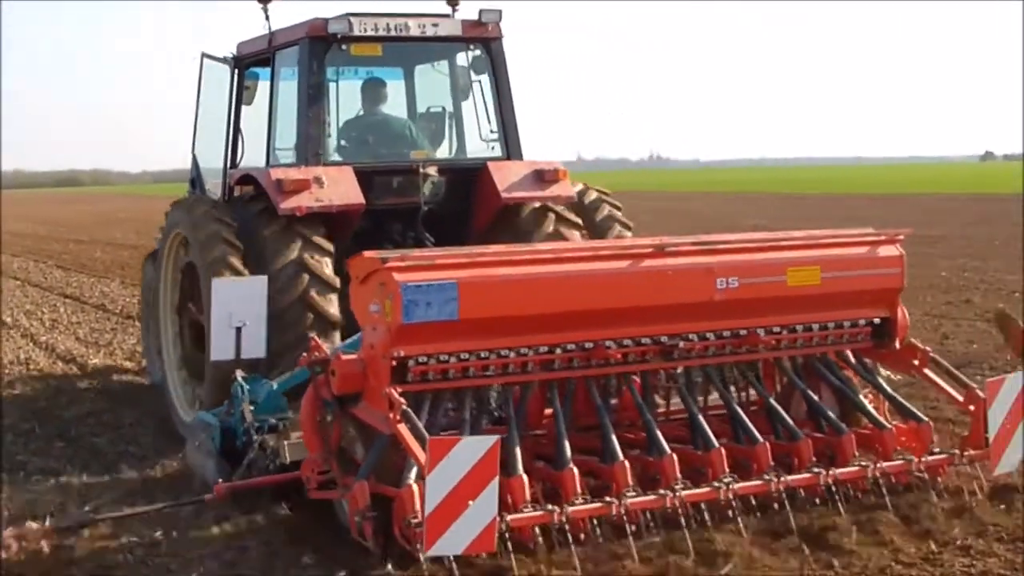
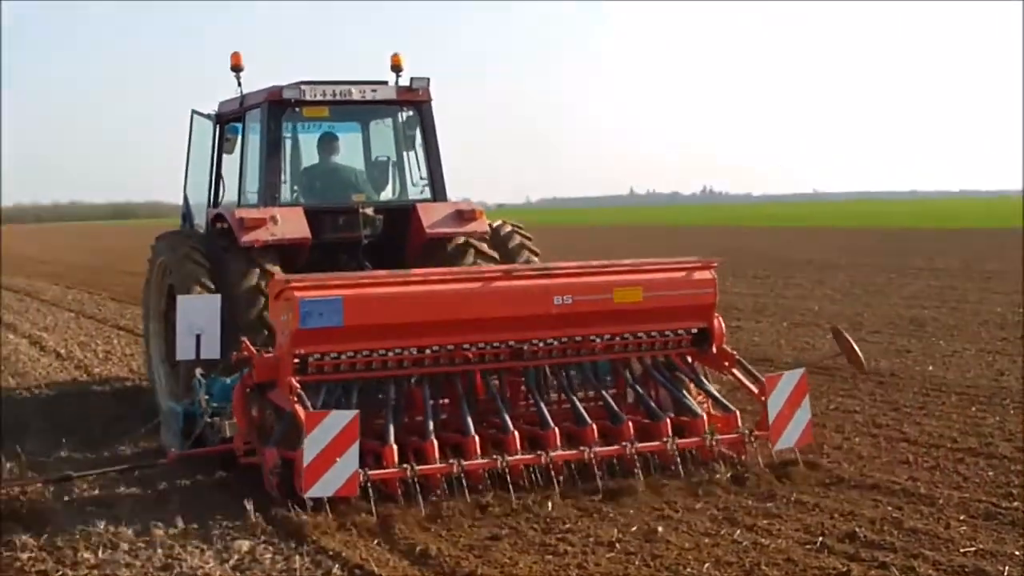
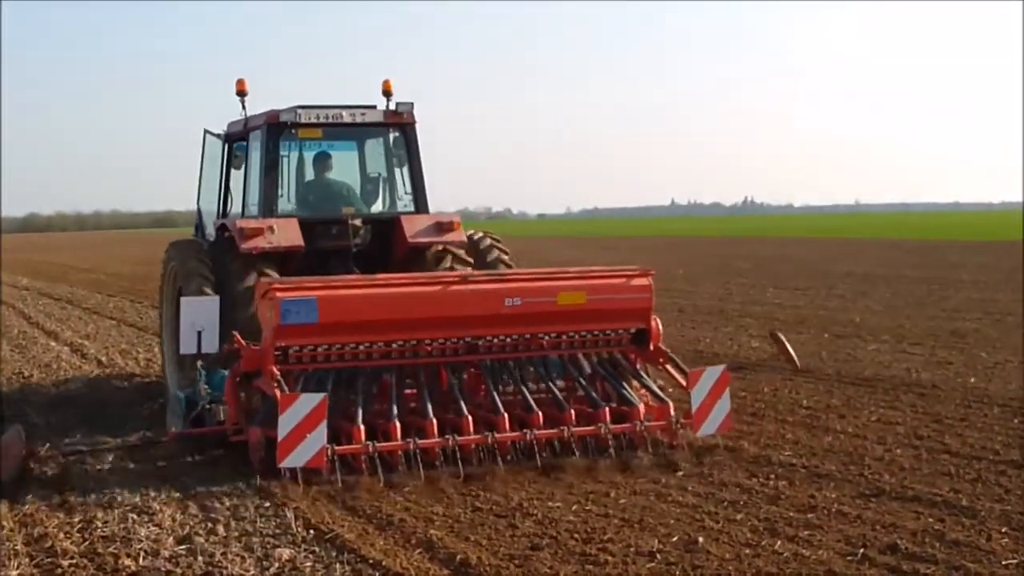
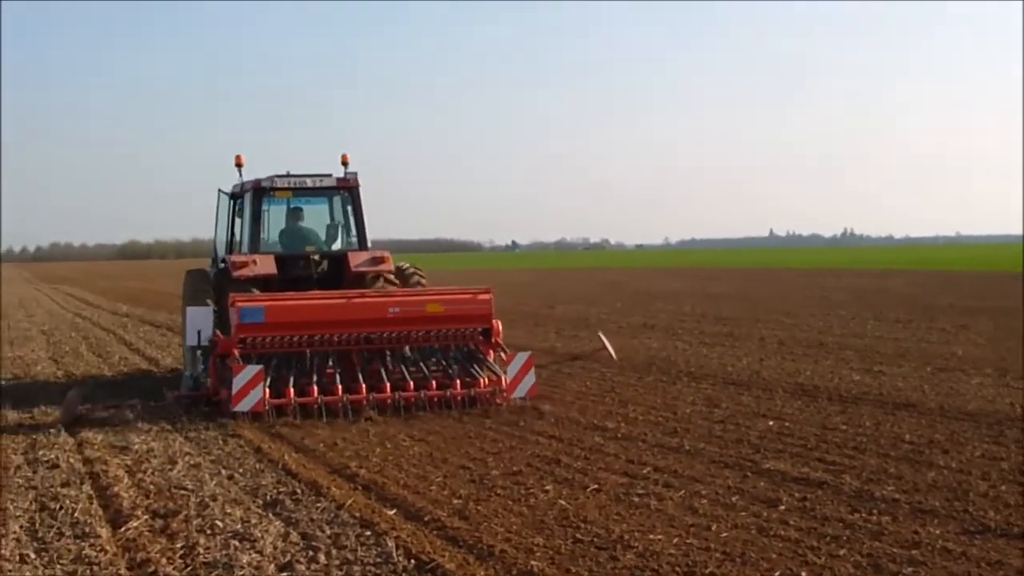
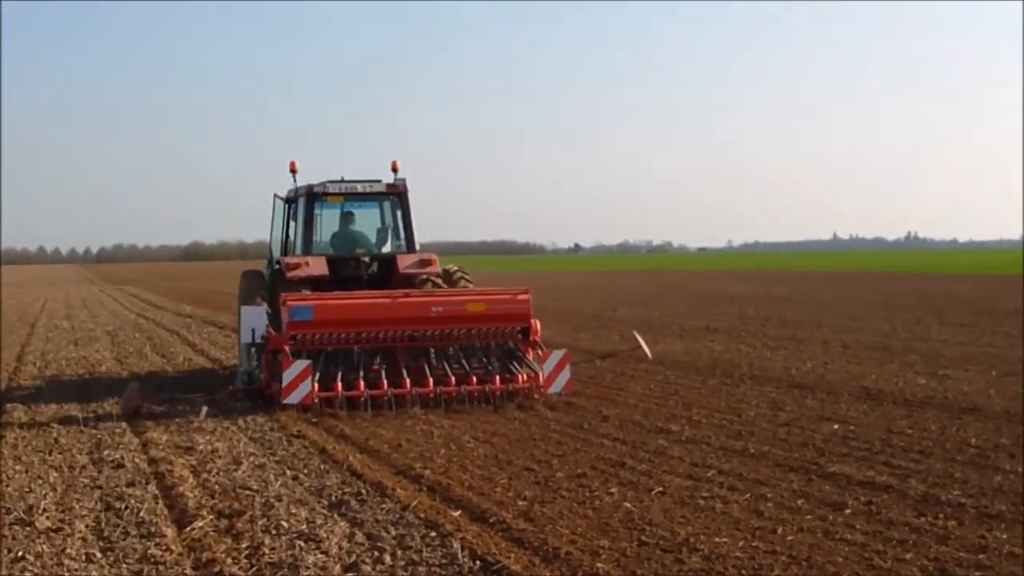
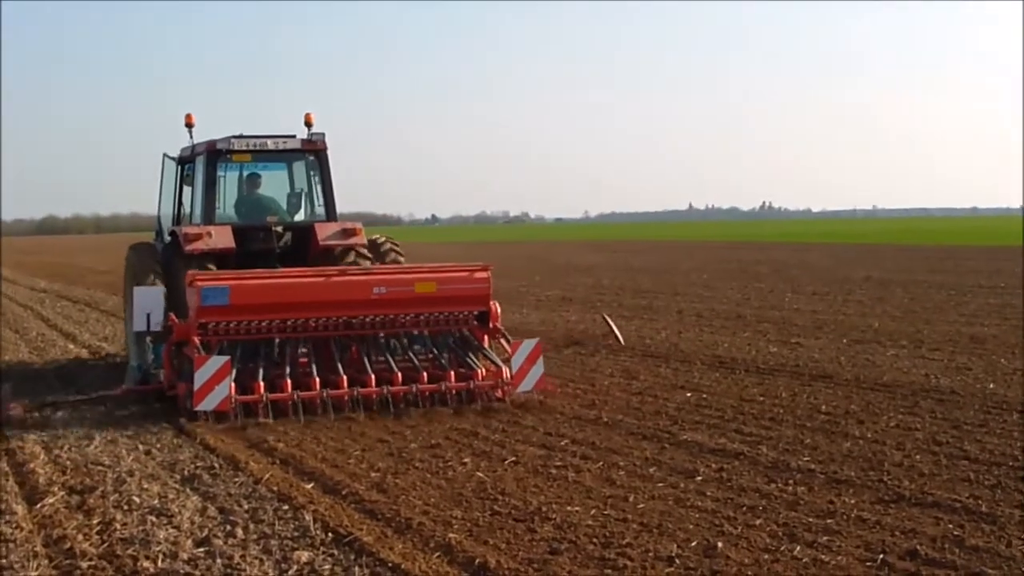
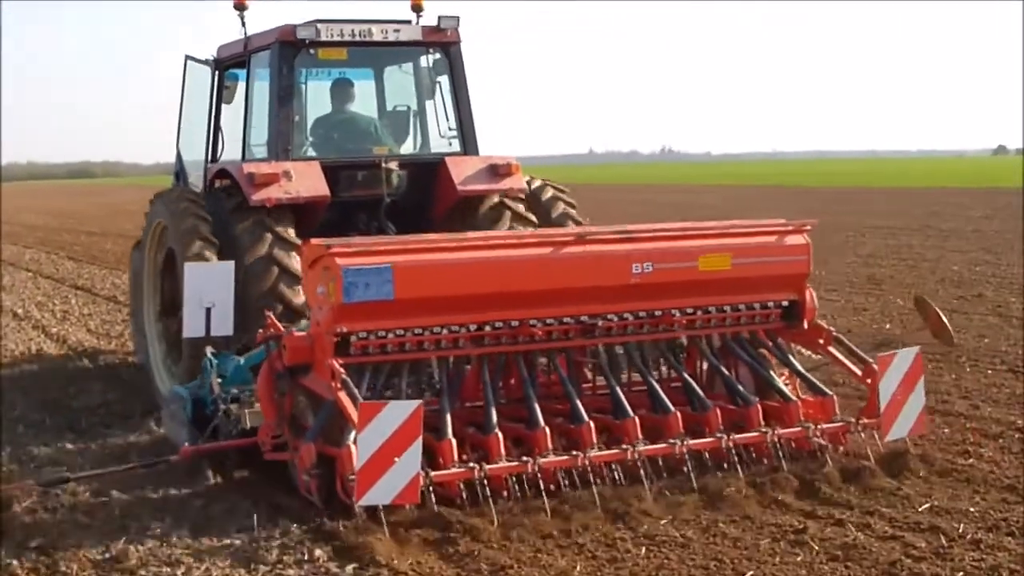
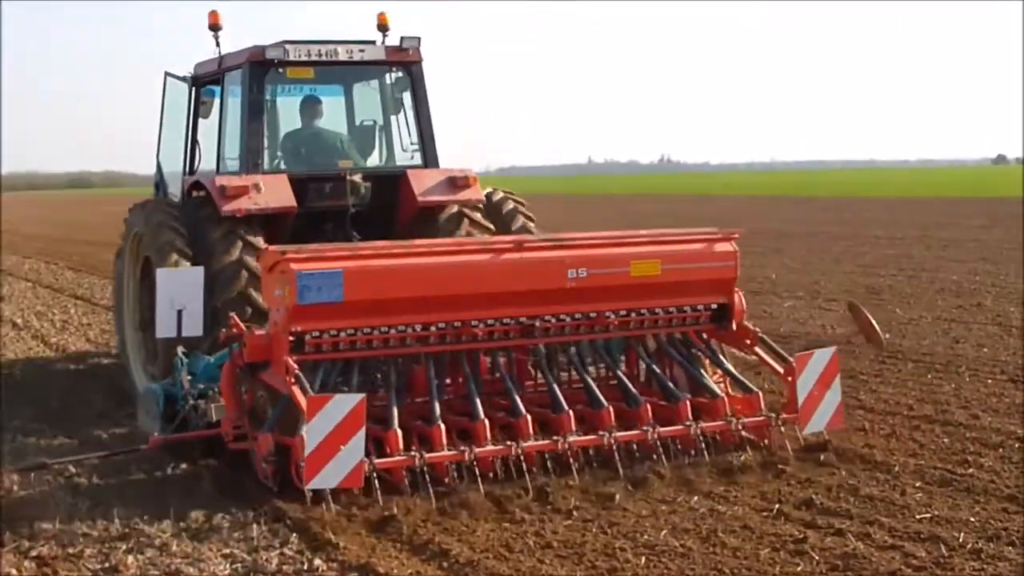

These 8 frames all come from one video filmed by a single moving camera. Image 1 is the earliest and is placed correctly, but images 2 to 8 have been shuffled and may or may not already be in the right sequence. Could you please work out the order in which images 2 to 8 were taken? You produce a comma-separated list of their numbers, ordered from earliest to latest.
7, 8, 2, 3, 6, 4, 5
